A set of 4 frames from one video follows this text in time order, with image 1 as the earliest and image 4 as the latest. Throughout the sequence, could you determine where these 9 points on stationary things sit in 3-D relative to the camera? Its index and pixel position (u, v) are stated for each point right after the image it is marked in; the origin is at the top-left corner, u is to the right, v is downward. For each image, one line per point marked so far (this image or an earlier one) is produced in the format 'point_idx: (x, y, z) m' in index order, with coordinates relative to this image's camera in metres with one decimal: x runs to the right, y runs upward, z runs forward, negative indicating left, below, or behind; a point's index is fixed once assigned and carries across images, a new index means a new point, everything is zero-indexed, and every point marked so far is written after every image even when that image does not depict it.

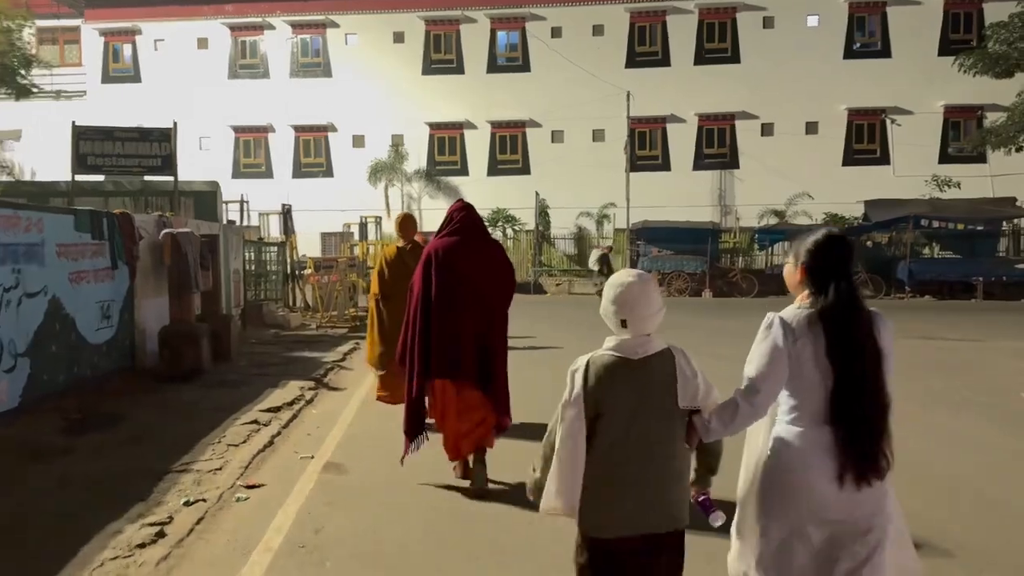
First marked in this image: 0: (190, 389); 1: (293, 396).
0: (-4.7, -1.5, +12.7) m
1: (-3.0, -1.5, +11.9) m
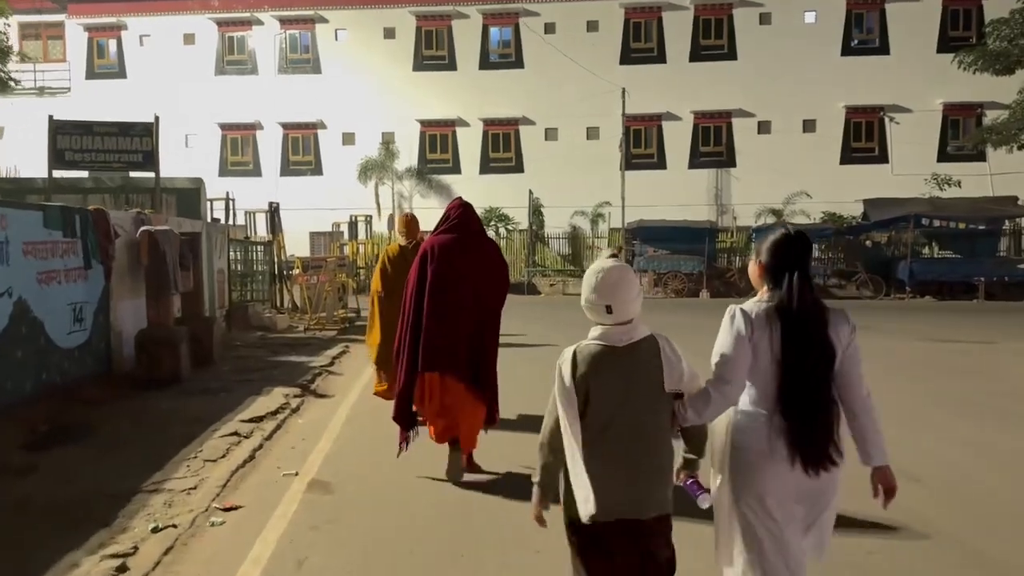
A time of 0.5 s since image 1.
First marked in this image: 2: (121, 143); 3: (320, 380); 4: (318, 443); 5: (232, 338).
0: (-4.7, -1.5, +11.9) m
1: (-3.0, -1.5, +11.1) m
2: (-8.6, +3.2, +19.1) m
3: (-3.0, -1.5, +13.7) m
4: (-2.1, -1.7, +9.3) m
5: (-6.0, -1.1, +18.7) m
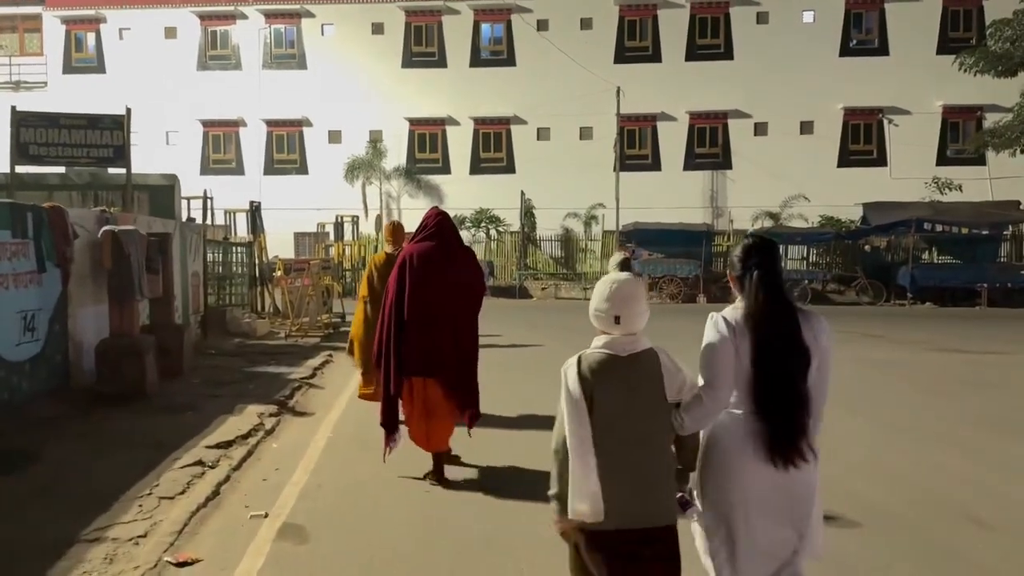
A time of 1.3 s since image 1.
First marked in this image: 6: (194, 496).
0: (-4.8, -1.6, +10.8) m
1: (-3.0, -1.6, +10.0) m
2: (-8.7, +3.1, +17.9) m
3: (-3.1, -1.6, +12.6) m
4: (-2.1, -1.8, +8.2) m
5: (-6.2, -1.2, +17.5) m
6: (-2.7, -1.8, +7.4) m
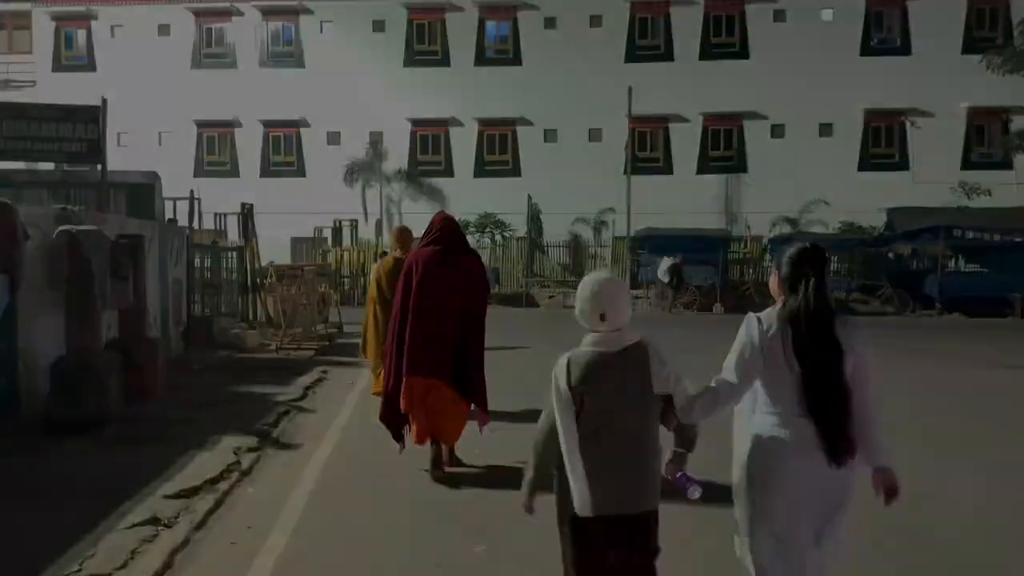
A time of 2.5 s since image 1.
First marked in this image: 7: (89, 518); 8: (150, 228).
0: (-4.5, -1.7, +9.1) m
1: (-2.8, -1.7, +8.3) m
2: (-8.4, +3.0, +16.2) m
3: (-2.8, -1.7, +10.9) m
4: (-1.8, -1.9, +6.5) m
5: (-5.9, -1.3, +15.8) m
6: (-2.5, -1.9, +5.7) m
7: (-3.3, -1.8, +6.7) m
8: (-6.1, +1.0, +14.7) m
